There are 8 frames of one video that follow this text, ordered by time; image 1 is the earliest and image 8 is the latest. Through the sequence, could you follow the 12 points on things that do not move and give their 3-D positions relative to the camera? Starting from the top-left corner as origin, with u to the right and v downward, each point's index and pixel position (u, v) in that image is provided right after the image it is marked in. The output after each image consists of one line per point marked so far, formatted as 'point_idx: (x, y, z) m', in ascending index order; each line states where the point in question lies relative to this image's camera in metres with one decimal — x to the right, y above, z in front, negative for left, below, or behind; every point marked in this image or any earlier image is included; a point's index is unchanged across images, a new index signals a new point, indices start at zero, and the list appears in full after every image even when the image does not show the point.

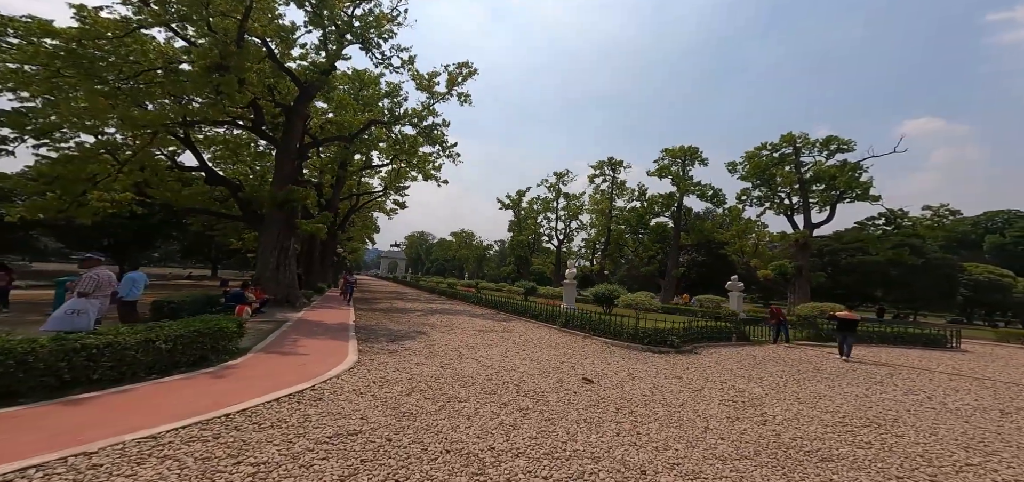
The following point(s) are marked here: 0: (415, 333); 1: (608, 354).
0: (-2.4, -2.4, +9.6) m
1: (+1.5, -1.8, +5.9) m
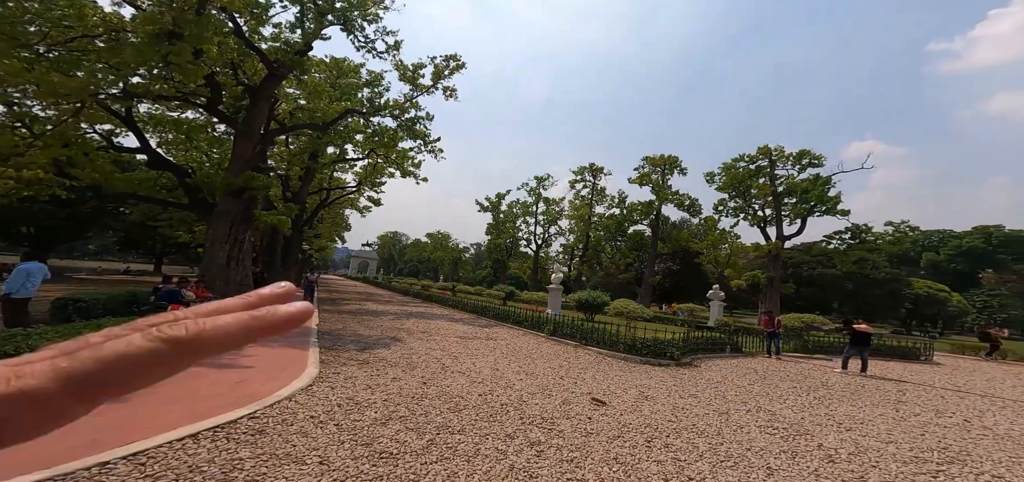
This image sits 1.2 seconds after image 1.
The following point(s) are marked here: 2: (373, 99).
0: (-2.8, -2.4, +8.8) m
1: (+1.3, -1.8, +5.4) m
2: (-7.0, +7.2, +19.2) m
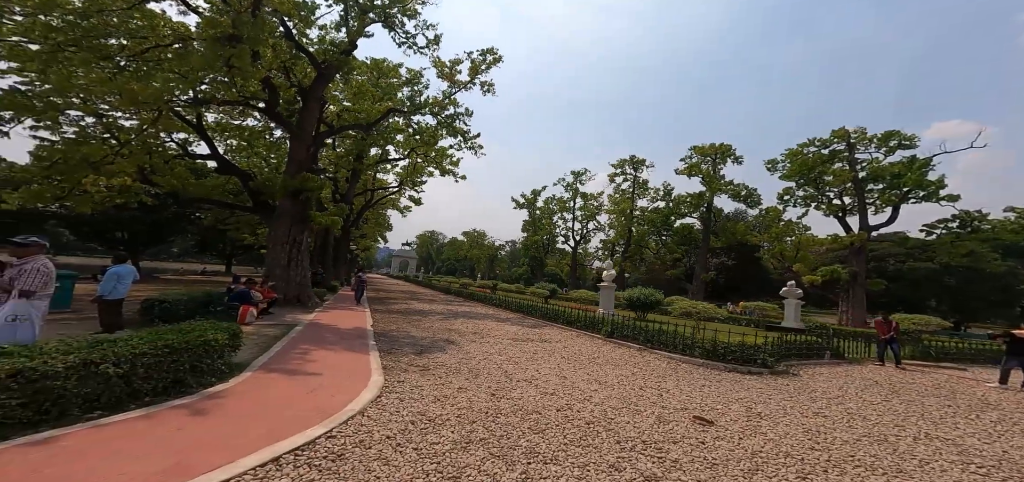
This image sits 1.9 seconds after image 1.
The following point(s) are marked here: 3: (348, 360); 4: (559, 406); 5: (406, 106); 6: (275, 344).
0: (-1.6, -2.3, +8.7) m
1: (+2.2, -1.7, +4.9) m
2: (-5.0, +7.2, +19.3) m
3: (-2.6, -1.9, +6.1) m
4: (+0.5, -1.8, +4.1) m
5: (-4.8, +5.9, +17.0) m
6: (-3.8, -1.8, +6.3) m
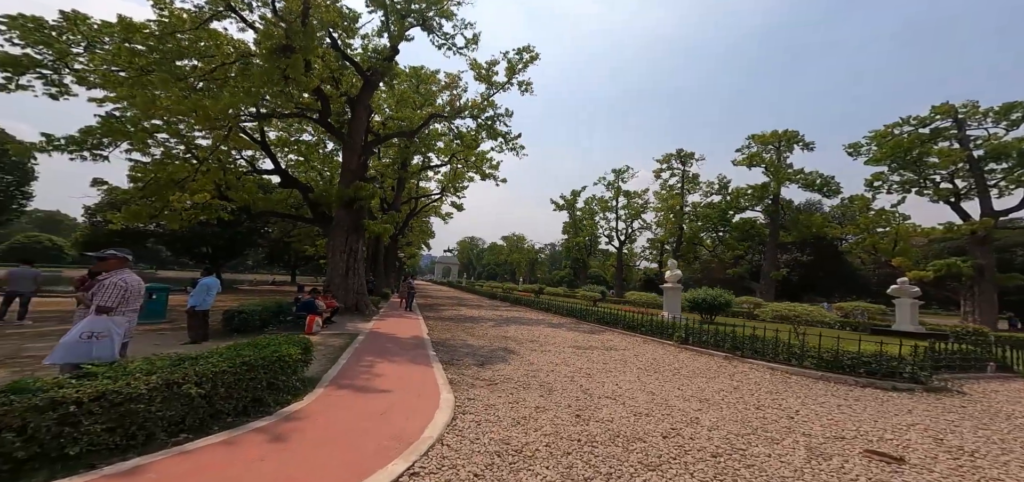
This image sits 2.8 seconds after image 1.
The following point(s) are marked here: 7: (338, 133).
0: (-0.3, -2.4, +8.3) m
1: (+3.2, -1.6, +4.1) m
2: (-3.0, +6.9, +19.3) m
3: (-1.5, -2.0, +5.8) m
4: (+1.4, -1.7, +3.5) m
5: (-2.9, +5.6, +16.9) m
6: (-2.6, -1.9, +6.1) m
7: (-6.0, +3.7, +13.3) m
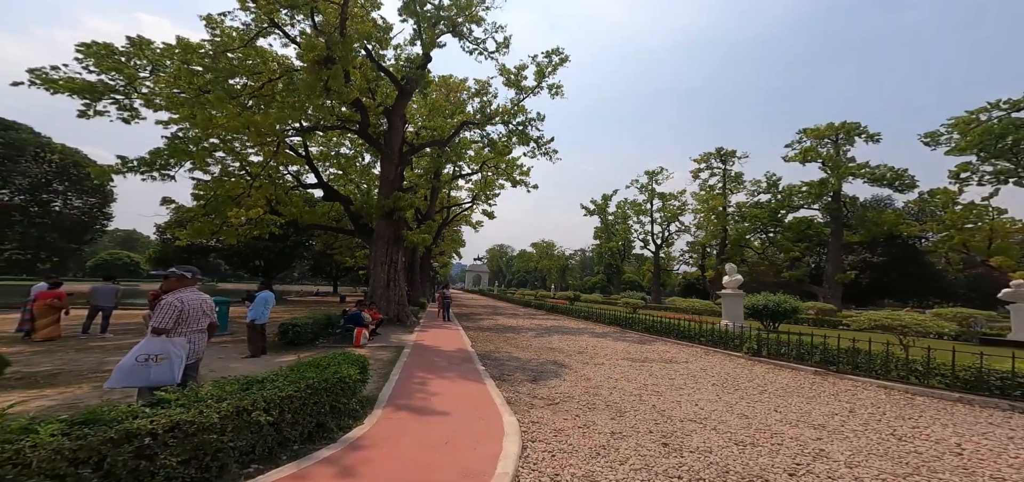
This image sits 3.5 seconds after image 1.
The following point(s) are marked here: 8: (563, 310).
0: (+0.8, -2.5, +7.8) m
1: (+3.9, -1.6, +3.4) m
2: (-1.4, +6.5, +19.1) m
3: (-0.6, -2.1, +5.4) m
4: (+2.1, -1.7, +3.0) m
5: (-1.4, +5.3, +16.8) m
6: (-1.8, -2.0, +5.8) m
7: (-4.7, +3.3, +13.3) m
8: (+2.7, -3.5, +19.9) m
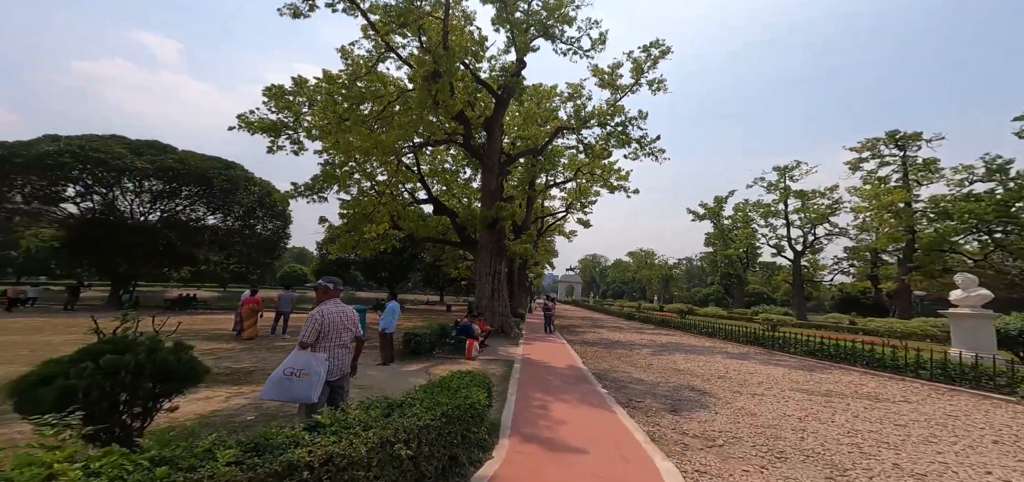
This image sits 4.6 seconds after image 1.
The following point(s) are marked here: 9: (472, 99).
0: (+2.9, -2.5, +6.2) m
1: (+4.9, -1.3, +1.3) m
2: (+3.2, +6.2, +18.1) m
3: (+0.9, -2.0, +4.3) m
4: (+3.0, -1.5, +1.3) m
5: (+2.7, +5.0, +15.7) m
6: (-0.1, -2.0, +4.9) m
7: (-1.3, +3.1, +13.0) m
8: (+7.5, -3.8, +17.6) m
9: (-1.5, +5.0, +13.5) m
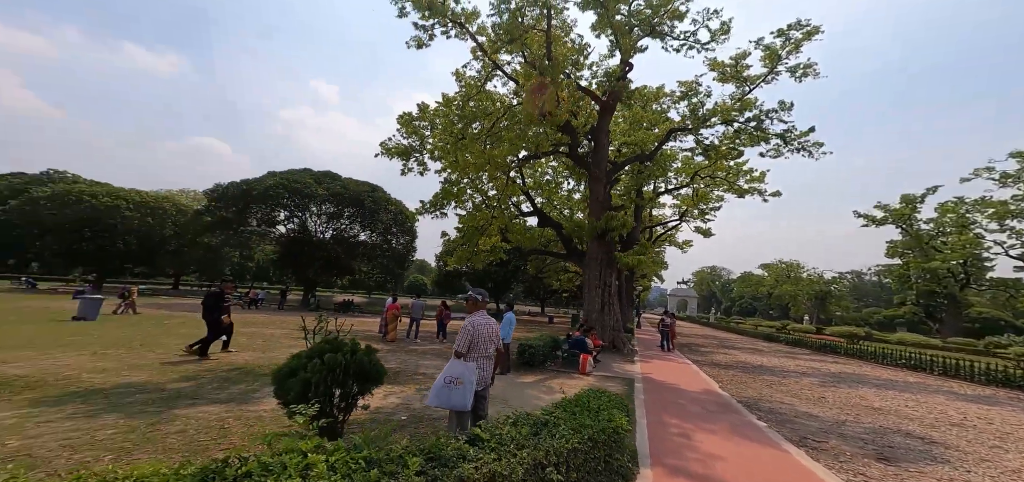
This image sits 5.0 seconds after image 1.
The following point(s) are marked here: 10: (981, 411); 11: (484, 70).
0: (+4.9, -2.6, +4.9) m
1: (+5.6, -1.3, -0.3) m
2: (+8.2, +5.8, +16.6) m
3: (+2.5, -2.1, +3.5) m
4: (+3.8, -1.5, +0.1) m
5: (+7.0, +4.6, +14.4) m
6: (+1.7, -2.1, +4.4) m
7: (+2.5, +2.7, +12.7) m
8: (+12.2, -4.1, +14.7) m
9: (+2.4, +4.7, +13.3) m
10: (+8.4, -3.0, +7.1) m
11: (-1.1, +6.5, +14.6) m
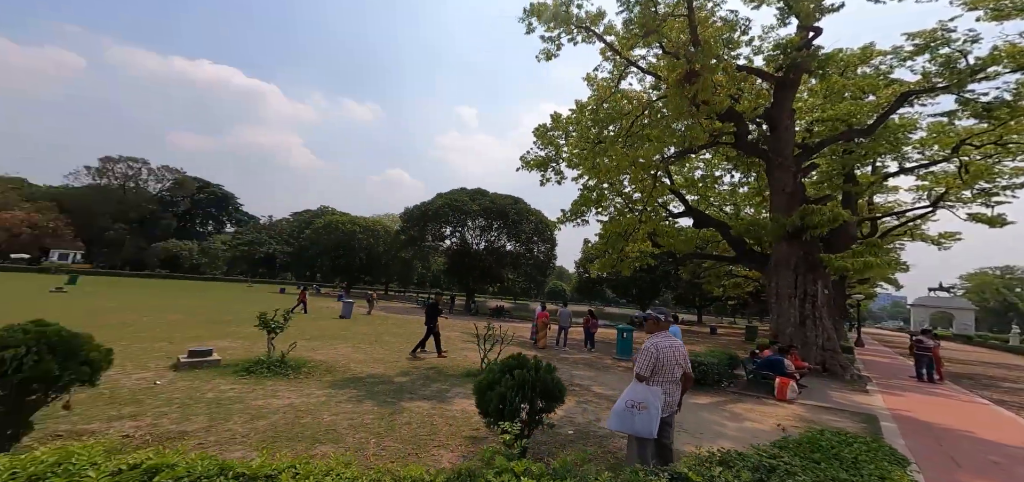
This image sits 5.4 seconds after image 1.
0: (+6.6, -2.2, +2.2) m
1: (+5.4, -0.8, -2.9) m
2: (+13.3, +6.2, +12.3) m
3: (+3.9, -1.8, +1.8) m
4: (+3.9, -1.1, -1.9) m
5: (+11.5, +5.0, +10.6) m
6: (+3.4, -1.9, +2.8) m
7: (+6.8, +2.9, +10.5) m
8: (+16.9, -3.4, +8.8) m
9: (+6.9, +4.8, +11.1) m
10: (+10.7, -2.5, +3.0) m
11: (+3.9, +6.4, +13.7) m
